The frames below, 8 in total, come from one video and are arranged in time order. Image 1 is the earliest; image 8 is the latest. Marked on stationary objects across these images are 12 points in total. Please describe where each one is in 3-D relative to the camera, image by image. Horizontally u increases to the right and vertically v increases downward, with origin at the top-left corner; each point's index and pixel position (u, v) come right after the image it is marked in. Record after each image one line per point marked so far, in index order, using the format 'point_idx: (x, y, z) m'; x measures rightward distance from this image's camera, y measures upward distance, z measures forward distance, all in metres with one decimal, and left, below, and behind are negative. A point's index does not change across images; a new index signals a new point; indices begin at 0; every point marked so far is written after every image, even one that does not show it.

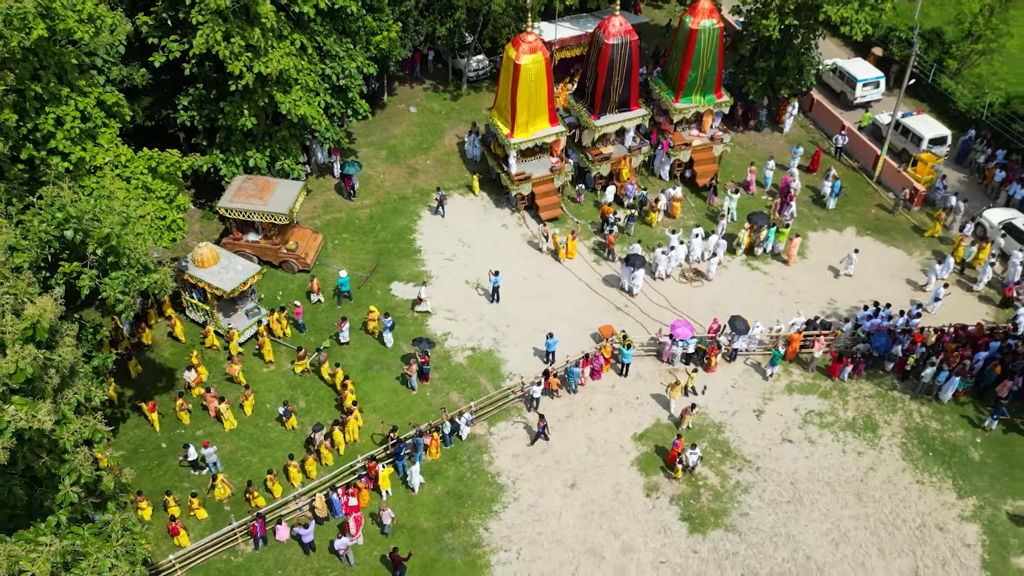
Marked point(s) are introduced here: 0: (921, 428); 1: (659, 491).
0: (+8.6, -2.9, +19.8) m
1: (+2.9, -4.0, +18.5) m
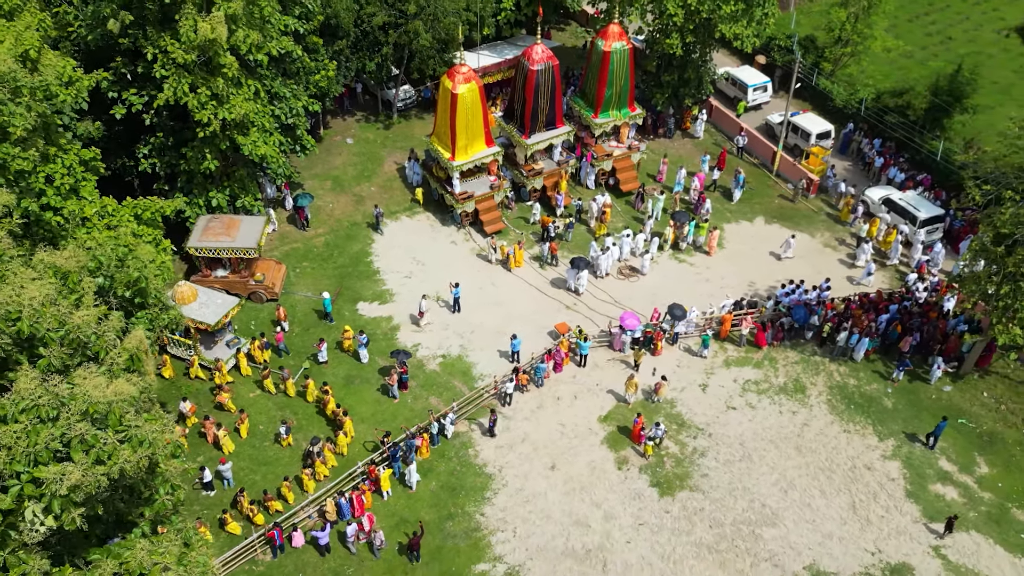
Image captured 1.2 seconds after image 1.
0: (+8.0, -2.3, +22.8) m
1: (+2.6, -3.9, +20.9) m
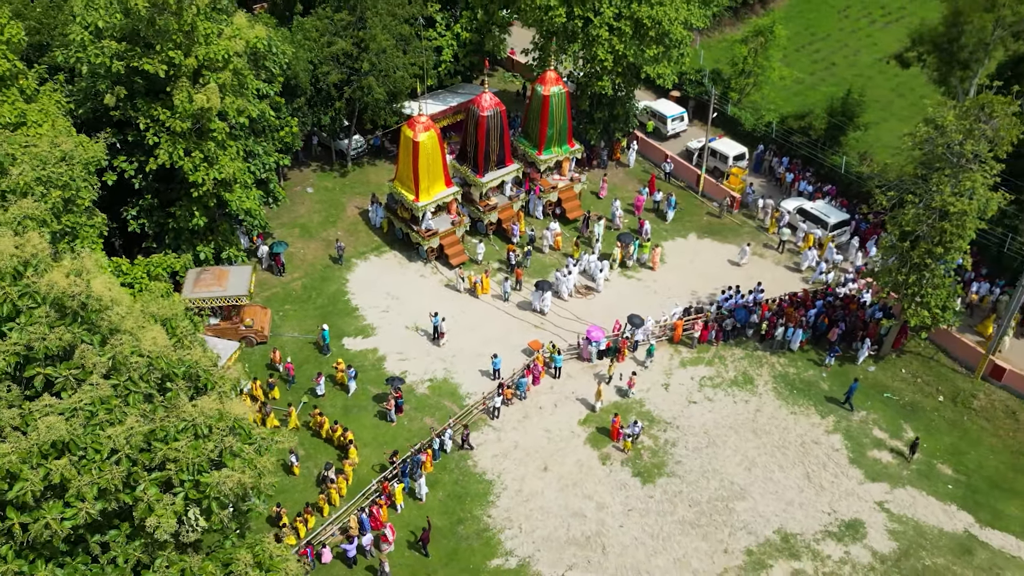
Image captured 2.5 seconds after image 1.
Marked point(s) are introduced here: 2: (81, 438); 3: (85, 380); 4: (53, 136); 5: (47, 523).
0: (+7.5, -2.4, +26.1) m
1: (+2.5, -4.2, +23.5) m
2: (-4.9, -1.7, +10.6) m
3: (-5.0, -1.1, +11.1) m
4: (-8.3, +2.7, +17.0) m
5: (-5.0, -2.5, +10.0) m
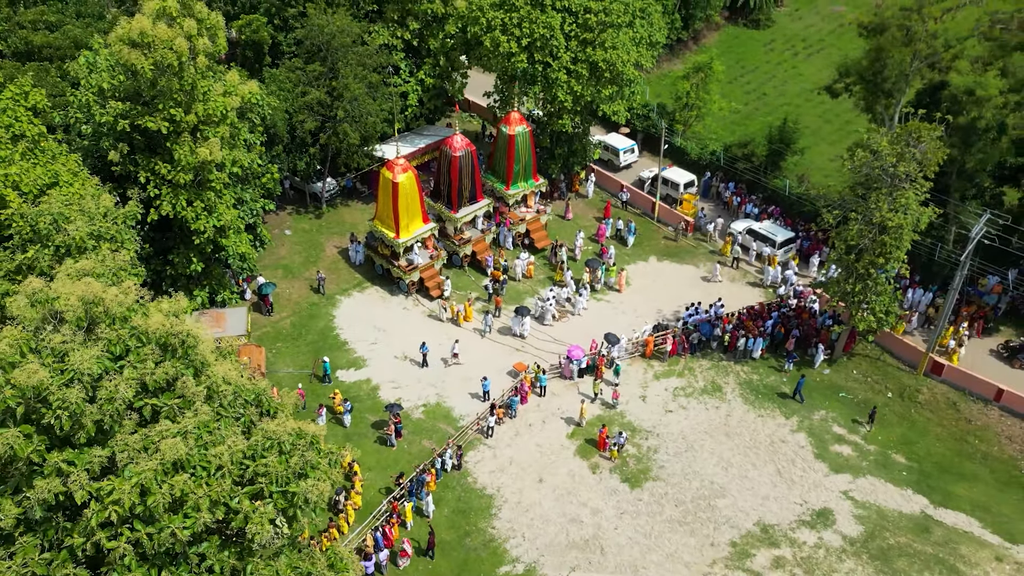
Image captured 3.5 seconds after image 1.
0: (+7.1, -2.8, +28.4) m
1: (+2.4, -4.8, +25.4) m
2: (-4.1, -2.2, +12.1) m
3: (-4.4, -1.6, +12.6) m
4: (-8.2, +1.8, +18.4) m
5: (-4.1, -2.9, +11.4) m
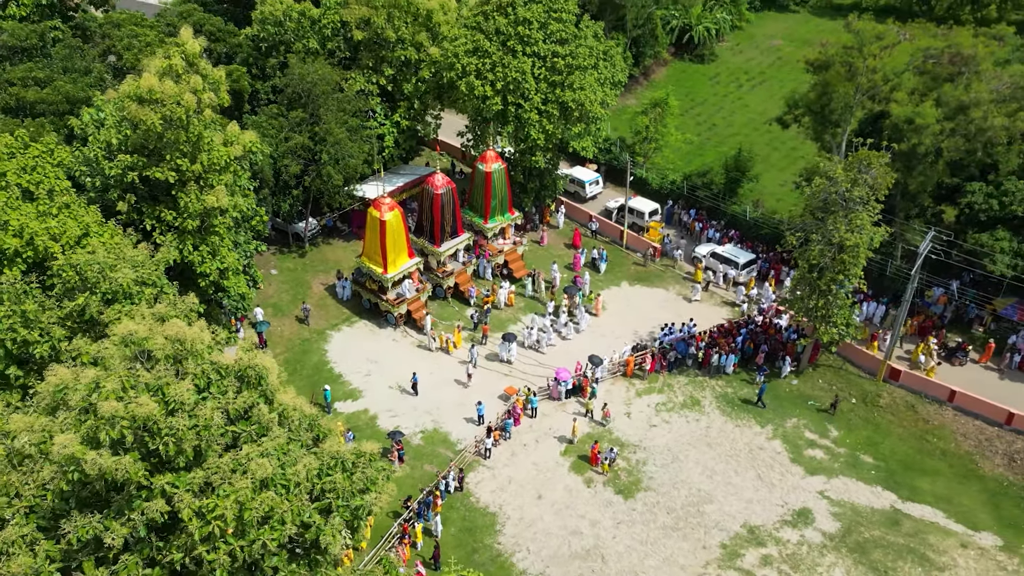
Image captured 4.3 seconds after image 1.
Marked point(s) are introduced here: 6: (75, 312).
0: (+6.8, -3.4, +30.3) m
1: (+2.4, -5.5, +27.0) m
2: (-3.4, -2.7, +13.4) m
3: (-3.7, -2.1, +13.9) m
4: (-8.0, +0.9, +19.5) m
5: (-3.3, -3.4, +12.7) m
6: (-8.1, -0.5, +17.4) m
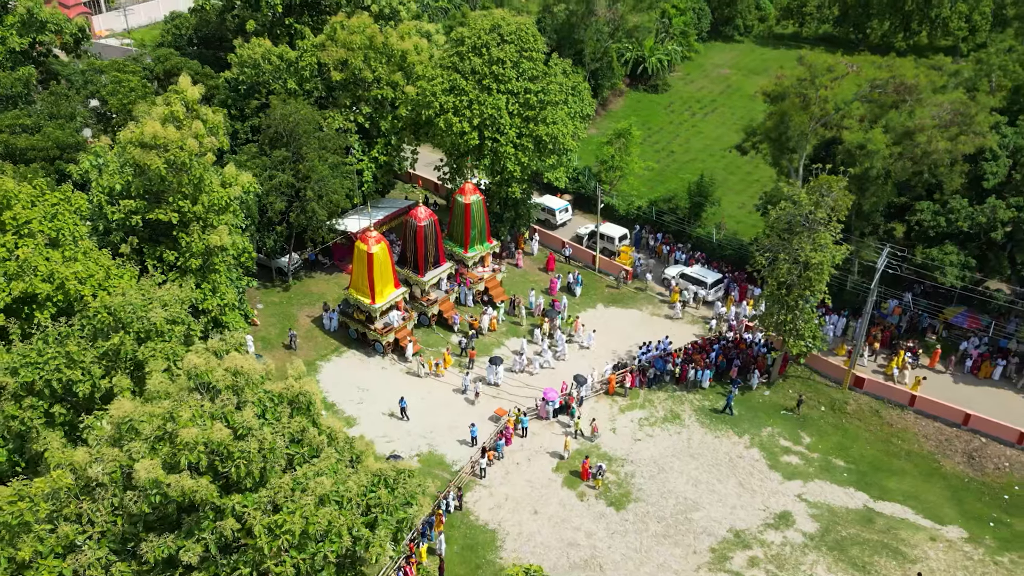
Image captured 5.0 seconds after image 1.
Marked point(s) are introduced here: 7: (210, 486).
0: (+6.4, -4.0, +32.0) m
1: (+2.3, -6.2, +28.3) m
2: (-2.8, -3.2, +14.5) m
3: (-3.2, -2.7, +15.0) m
4: (-7.9, +0.1, +20.5) m
5: (-2.7, -3.9, +13.8) m
6: (-7.8, -1.2, +18.3) m
7: (-4.4, -2.8, +13.5) m
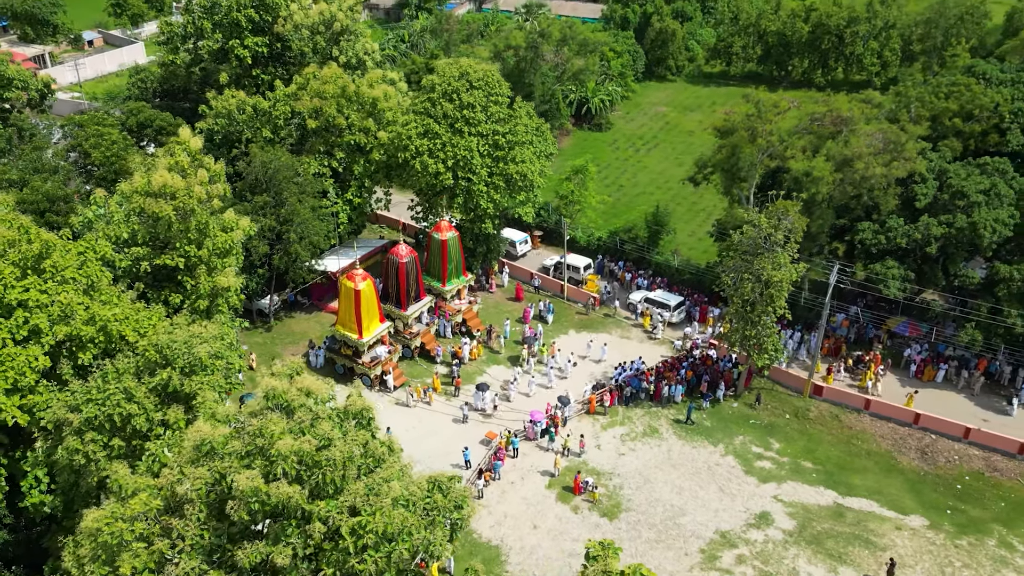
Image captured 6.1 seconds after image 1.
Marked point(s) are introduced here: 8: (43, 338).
0: (+6.0, -4.8, +34.1) m
1: (+2.2, -7.0, +30.0) m
2: (-1.9, -3.6, +16.0) m
3: (-2.3, -3.1, +16.5) m
4: (-7.6, -0.8, +21.6) m
5: (-1.7, -4.2, +15.3) m
6: (-7.3, -2.0, +19.5) m
7: (-3.4, -3.2, +14.9) m
8: (-9.9, -1.1, +19.9) m
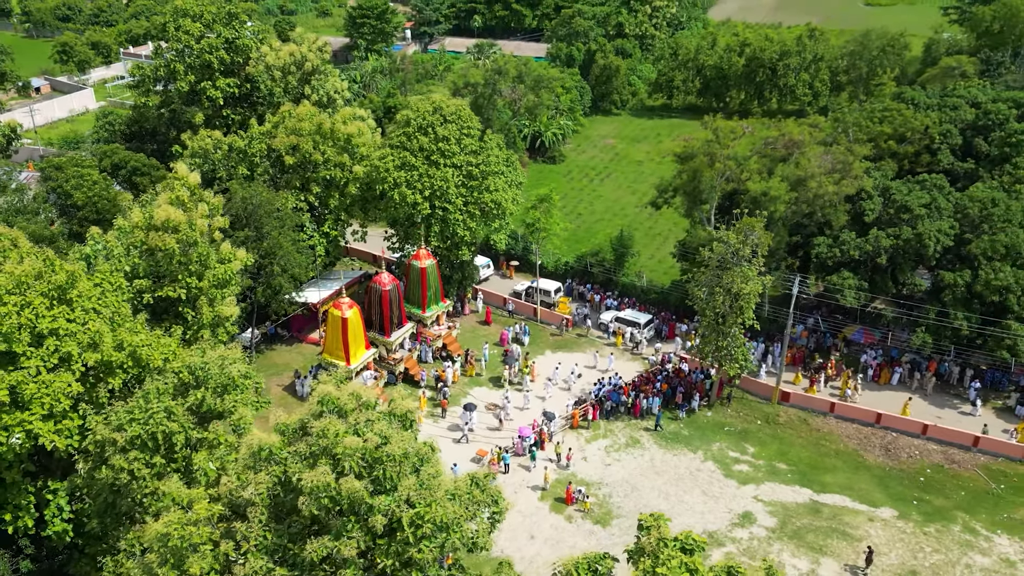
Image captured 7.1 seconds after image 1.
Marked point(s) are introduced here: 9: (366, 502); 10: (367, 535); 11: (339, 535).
0: (+5.4, -5.5, +35.7) m
1: (+2.1, -7.6, +31.3) m
2: (-1.2, -3.7, +17.1) m
3: (-1.6, -3.3, +17.6) m
4: (-7.4, -1.4, +22.4) m
5: (-0.9, -4.3, +16.4) m
6: (-6.8, -2.5, +20.3) m
7: (-2.6, -3.4, +15.9) m
8: (-9.5, -1.7, +20.6) m
9: (-2.5, -3.6, +16.0) m
10: (-2.4, -4.2, +16.0) m
11: (-2.9, -4.1, +15.9) m
